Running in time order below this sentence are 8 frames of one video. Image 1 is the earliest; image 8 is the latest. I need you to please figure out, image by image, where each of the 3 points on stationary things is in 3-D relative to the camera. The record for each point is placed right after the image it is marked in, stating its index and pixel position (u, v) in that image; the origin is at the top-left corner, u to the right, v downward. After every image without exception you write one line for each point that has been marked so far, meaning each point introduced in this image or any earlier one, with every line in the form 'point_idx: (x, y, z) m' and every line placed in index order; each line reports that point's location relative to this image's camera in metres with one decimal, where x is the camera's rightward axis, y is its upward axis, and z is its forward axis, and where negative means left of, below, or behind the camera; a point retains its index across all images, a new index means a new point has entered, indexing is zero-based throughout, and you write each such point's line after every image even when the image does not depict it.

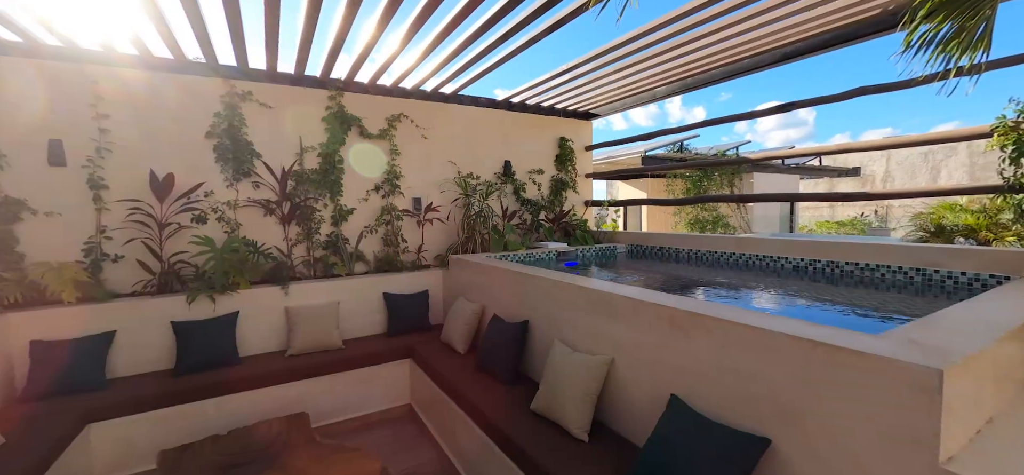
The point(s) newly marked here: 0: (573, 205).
0: (+0.9, +0.5, +6.1) m
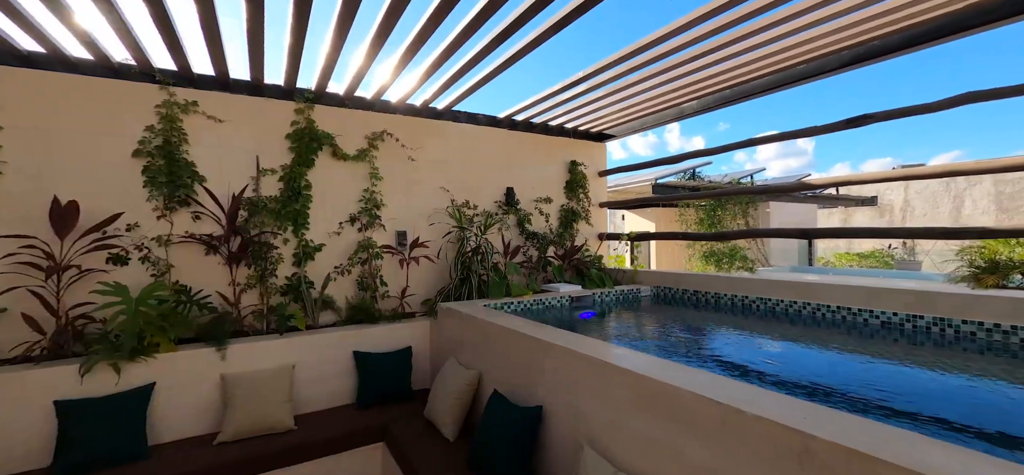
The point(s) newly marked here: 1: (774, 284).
0: (+0.9, 0.0, +5.3) m
1: (+2.4, -0.4, +3.6) m
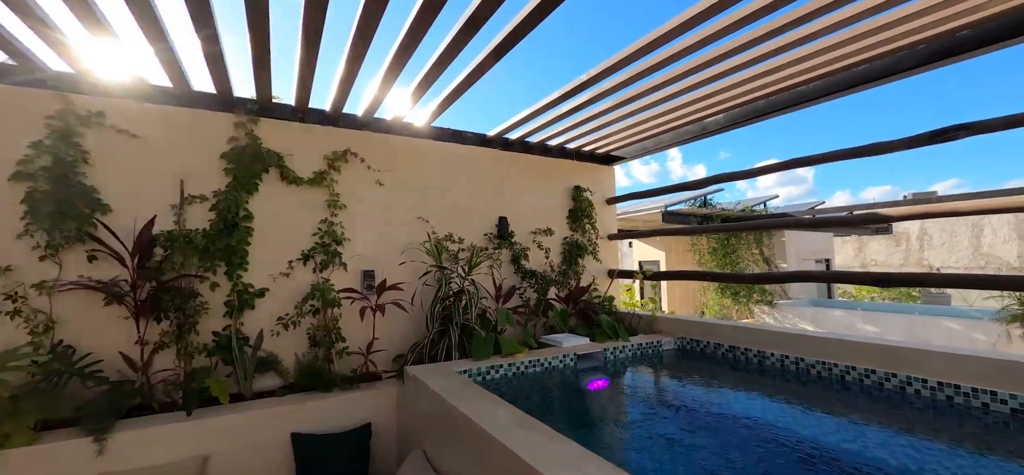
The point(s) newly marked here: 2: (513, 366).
0: (+0.9, -0.4, +4.5) m
1: (+2.3, -0.7, +2.8) m
2: (0.0, -1.0, +3.0) m
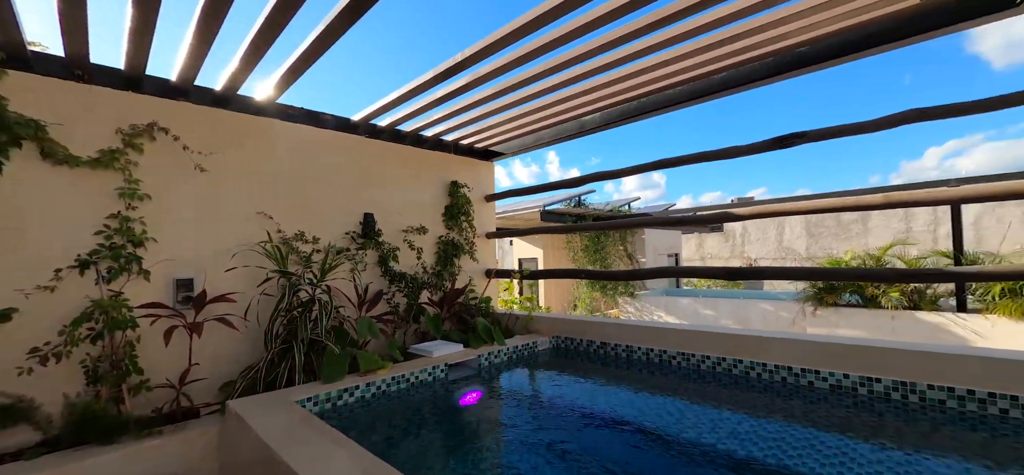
0: (-0.5, -0.4, +4.3) m
1: (+1.4, -0.7, +3.0) m
2: (-1.0, -1.0, +2.7) m
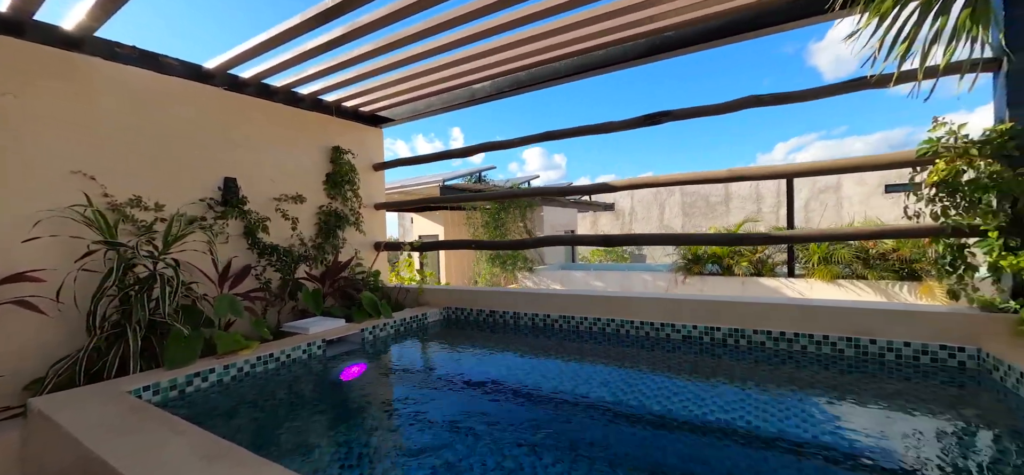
0: (-1.6, -0.1, +4.0) m
1: (+0.5, -0.5, +3.2) m
2: (-1.7, -0.8, +2.4) m
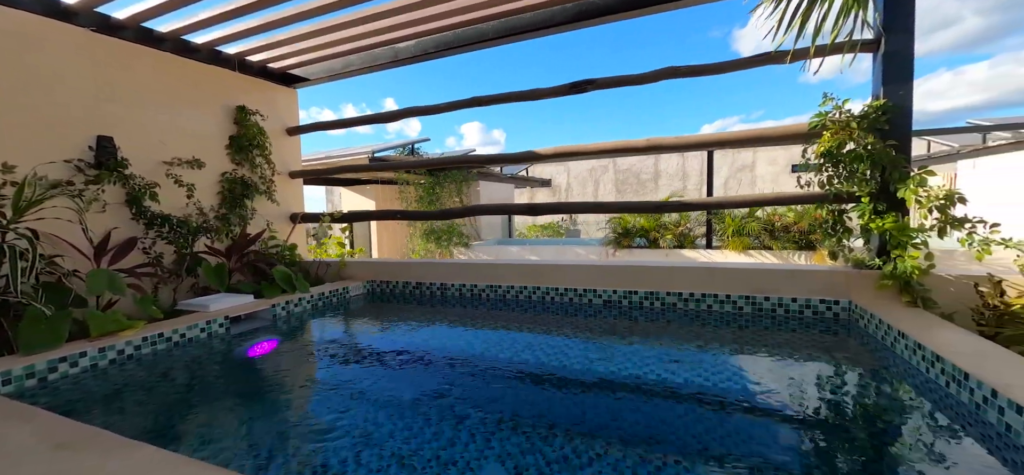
0: (-2.2, +0.1, +3.7) m
1: (-0.1, -0.3, +3.2) m
2: (-2.1, -0.6, +2.1) m
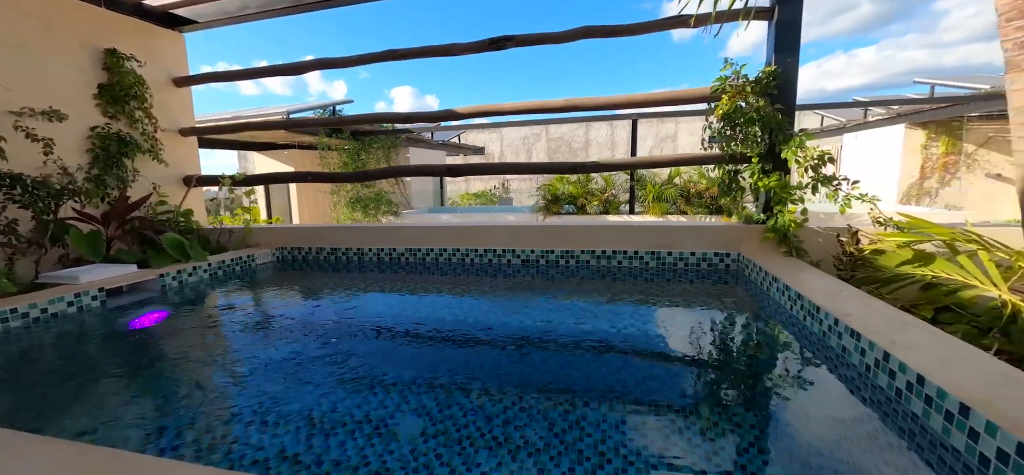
0: (-2.9, +0.4, +3.3) m
1: (-0.7, 0.0, +3.1) m
2: (-2.6, -0.4, +1.8) m
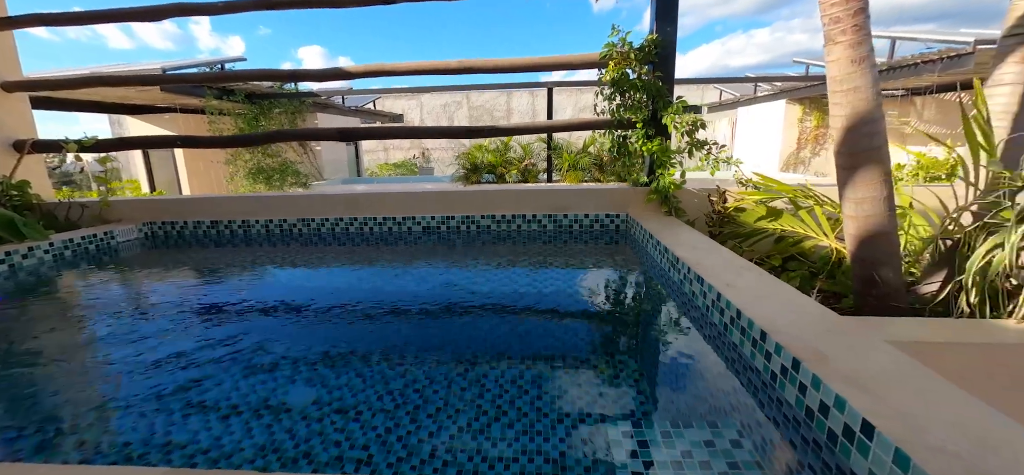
0: (-3.6, +0.5, +2.8) m
1: (-1.4, +0.2, +3.0) m
2: (-3.0, -0.4, +1.4) m
